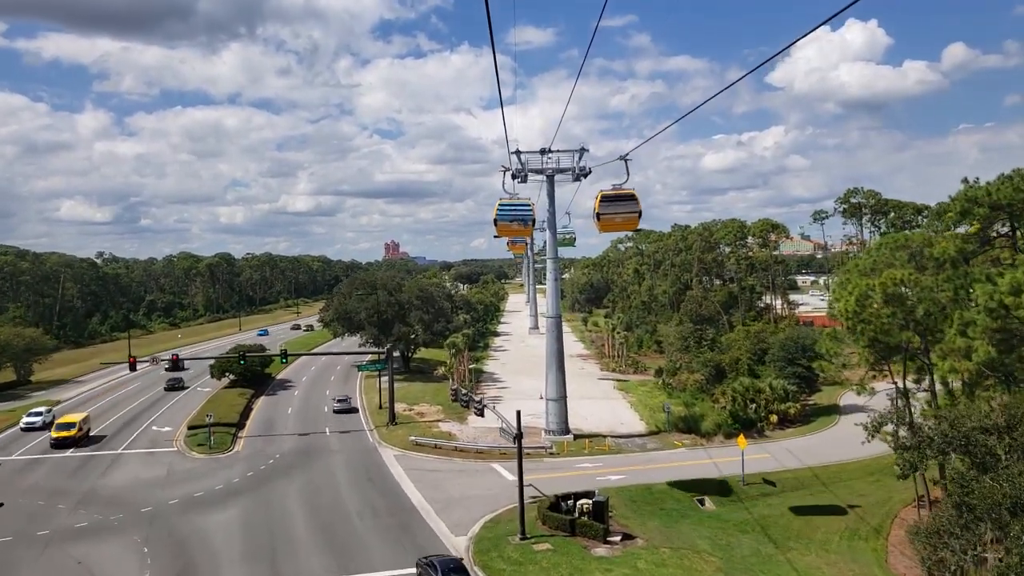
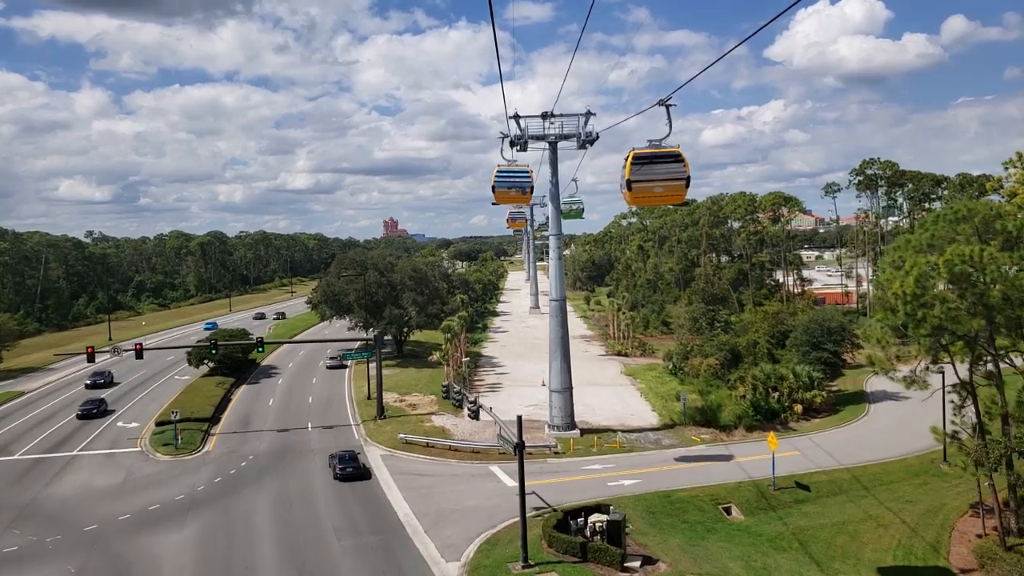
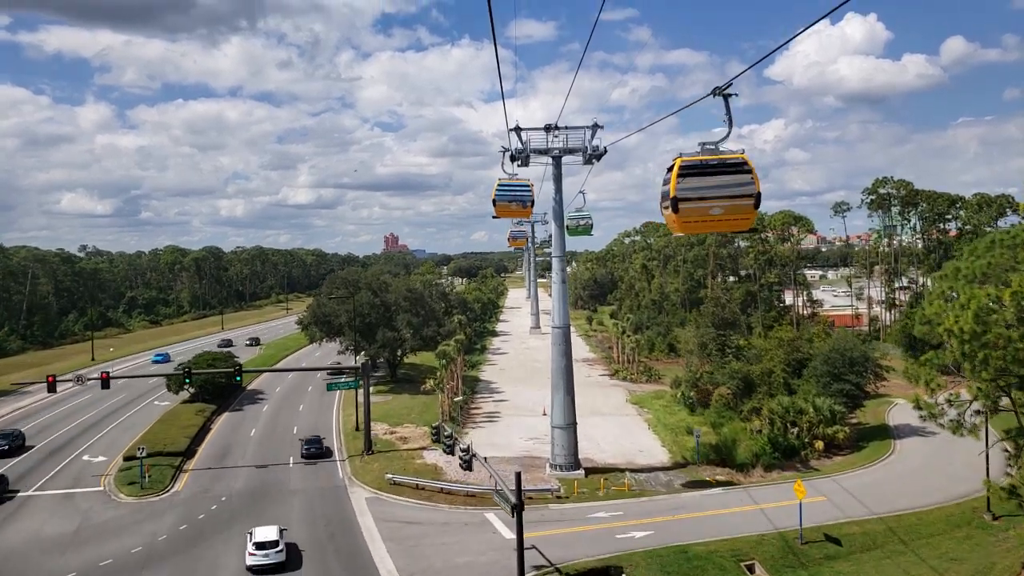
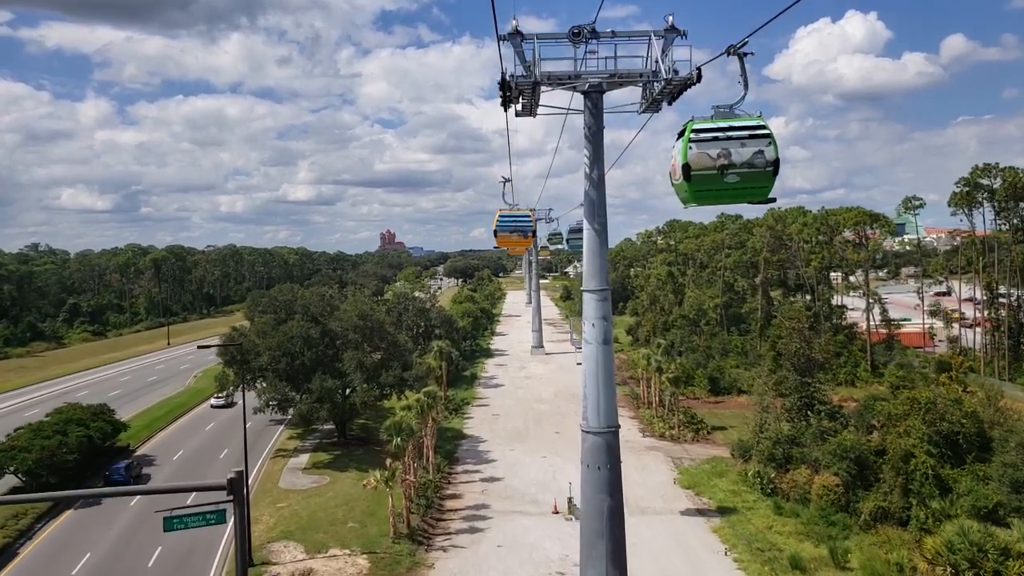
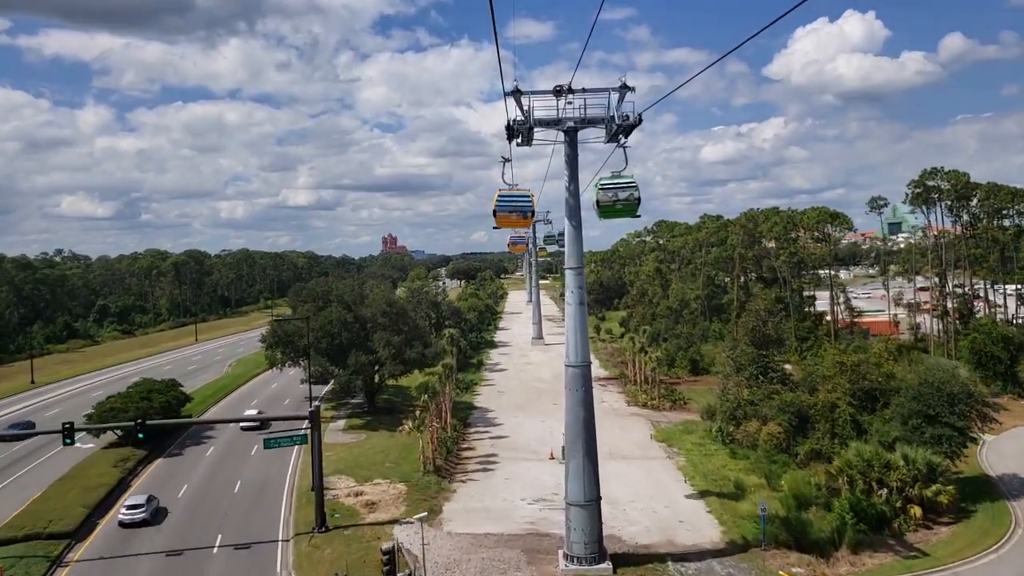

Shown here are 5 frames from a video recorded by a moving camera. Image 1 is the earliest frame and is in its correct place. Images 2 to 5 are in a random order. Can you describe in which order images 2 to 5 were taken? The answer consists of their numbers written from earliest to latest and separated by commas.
2, 3, 5, 4
